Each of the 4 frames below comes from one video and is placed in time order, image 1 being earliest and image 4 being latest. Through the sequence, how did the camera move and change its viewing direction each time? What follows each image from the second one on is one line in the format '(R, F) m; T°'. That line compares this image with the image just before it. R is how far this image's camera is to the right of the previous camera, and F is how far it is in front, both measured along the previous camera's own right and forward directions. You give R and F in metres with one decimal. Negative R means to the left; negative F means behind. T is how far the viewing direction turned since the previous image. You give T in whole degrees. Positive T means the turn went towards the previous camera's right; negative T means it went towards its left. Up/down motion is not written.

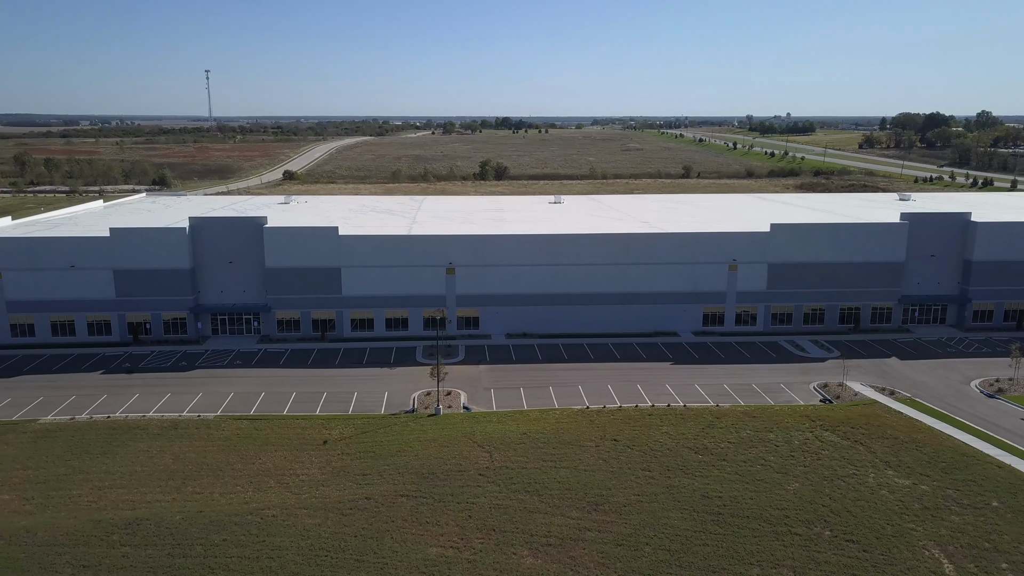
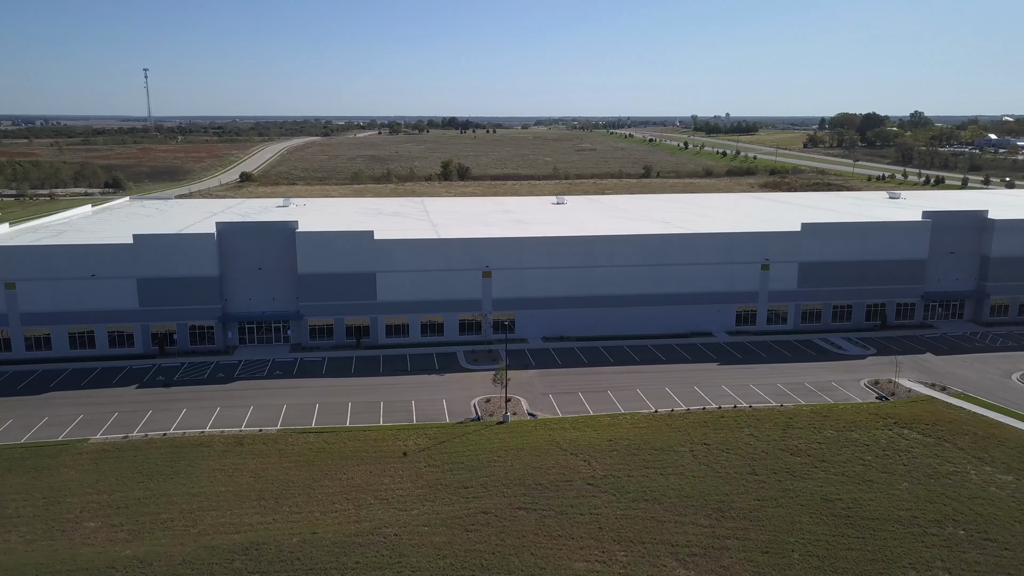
(-5.2, +0.8) m; +4°
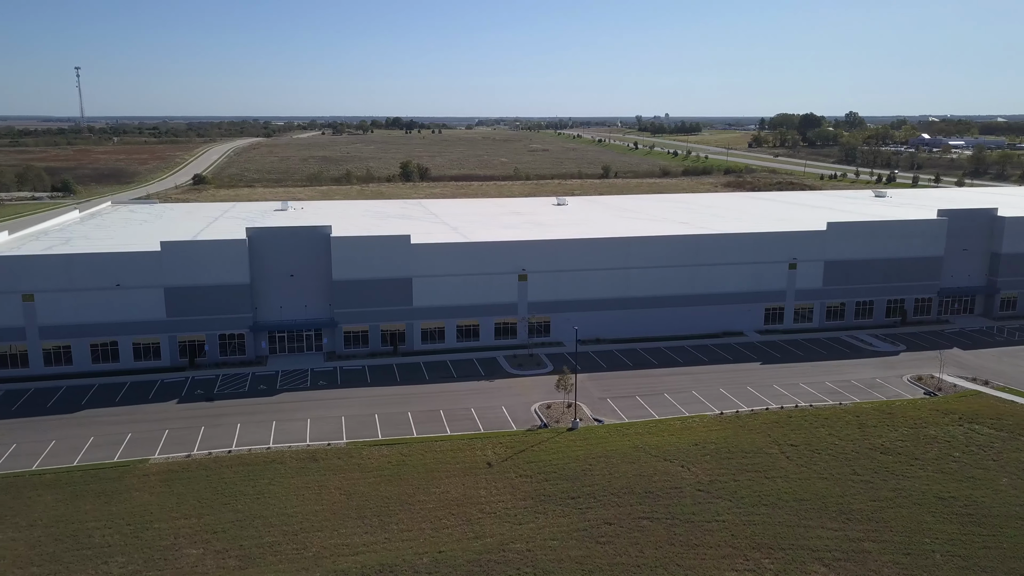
(-5.1, +0.8) m; +4°
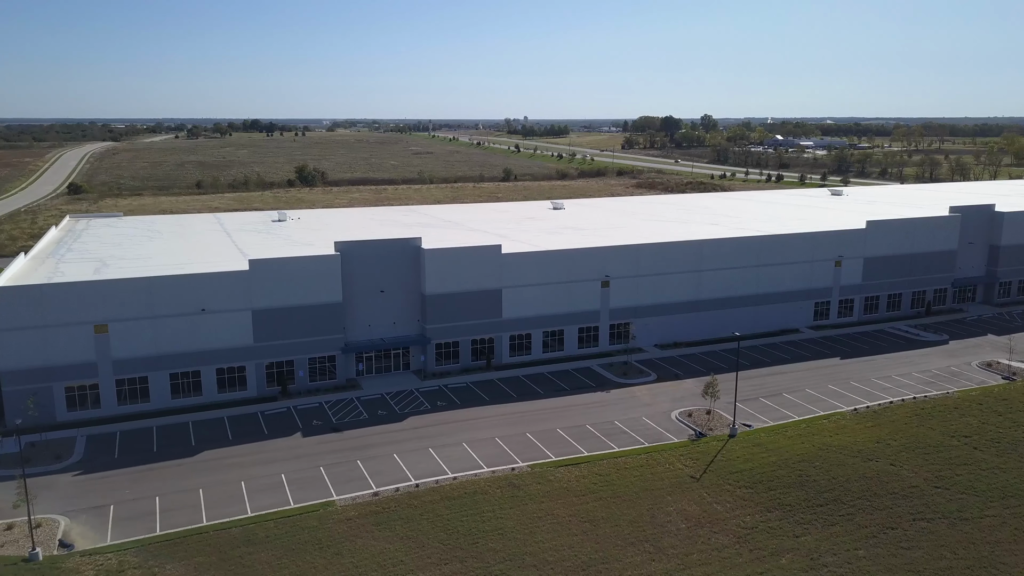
(-11.8, +2.1) m; +10°
